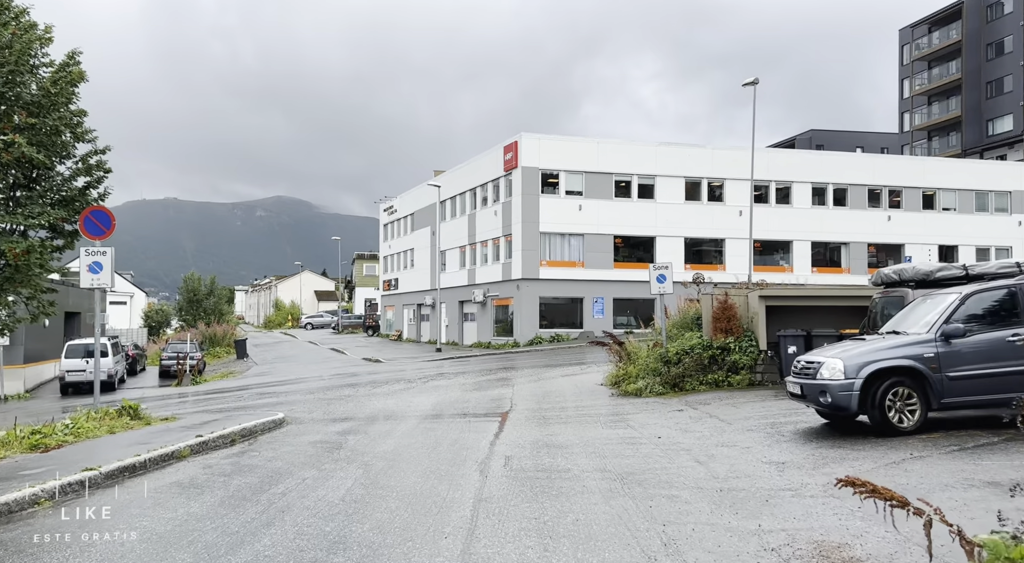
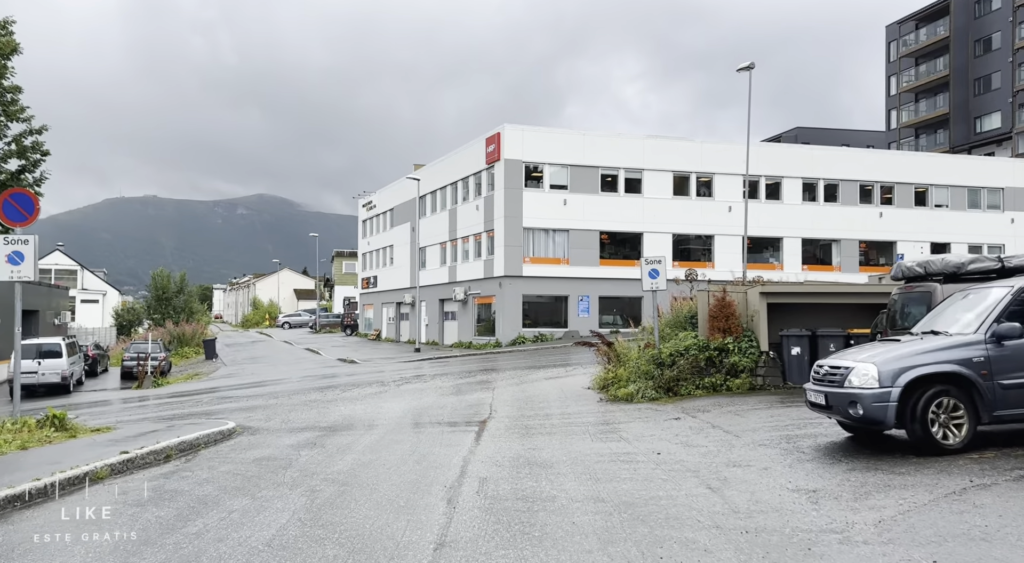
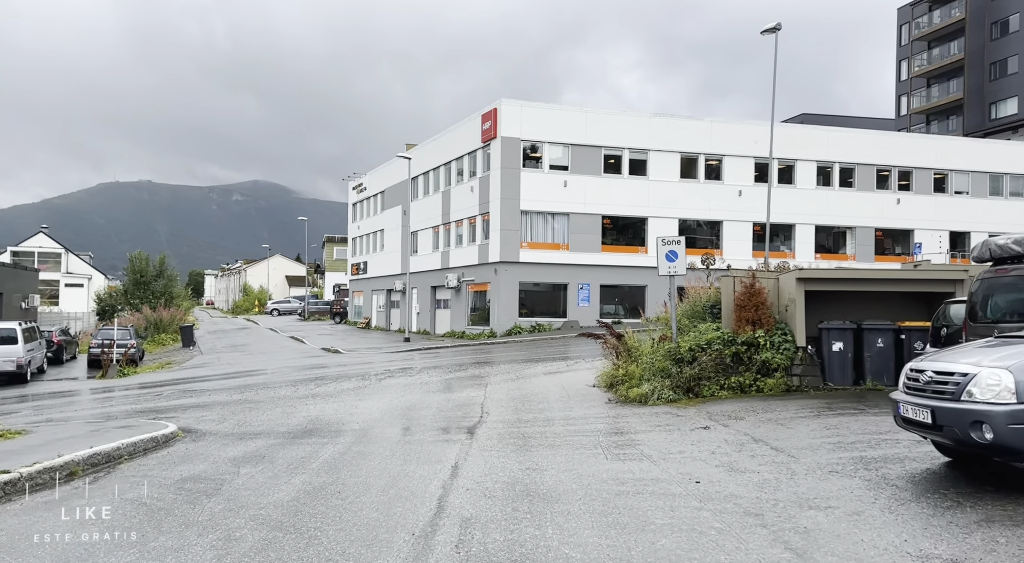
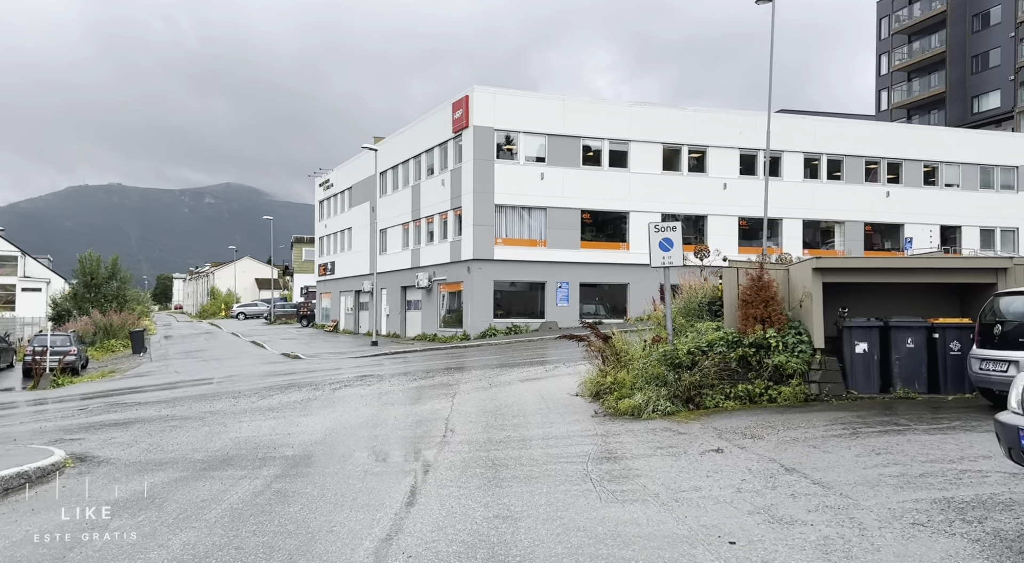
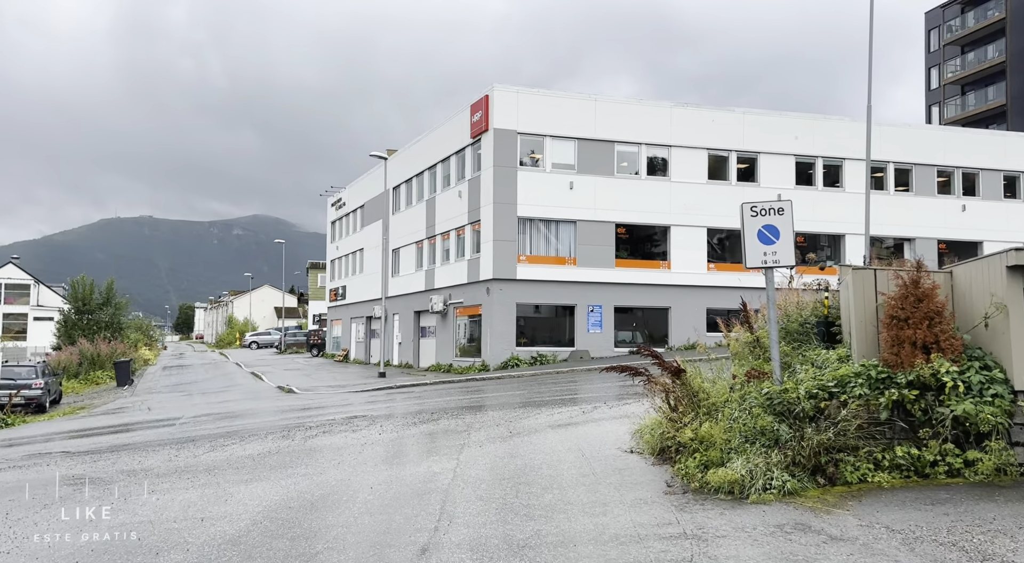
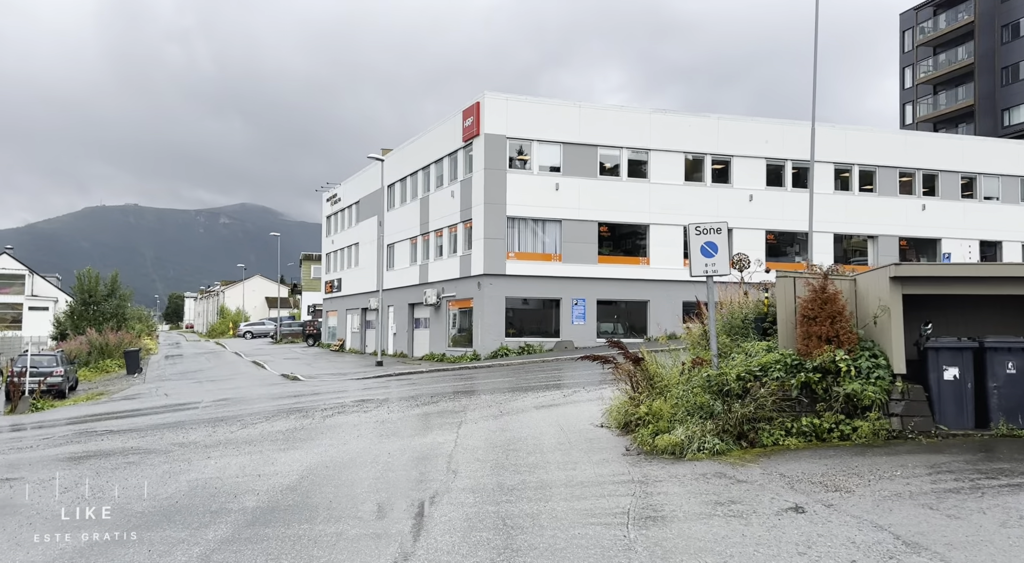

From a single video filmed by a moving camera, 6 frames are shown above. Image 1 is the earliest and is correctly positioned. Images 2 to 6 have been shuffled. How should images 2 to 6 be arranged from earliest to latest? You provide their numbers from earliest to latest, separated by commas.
2, 3, 4, 6, 5
